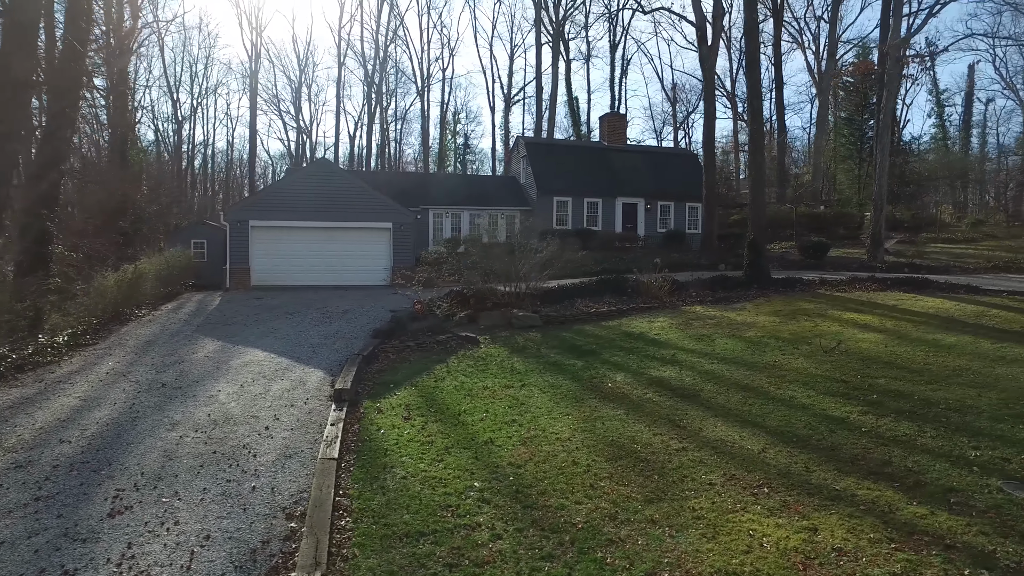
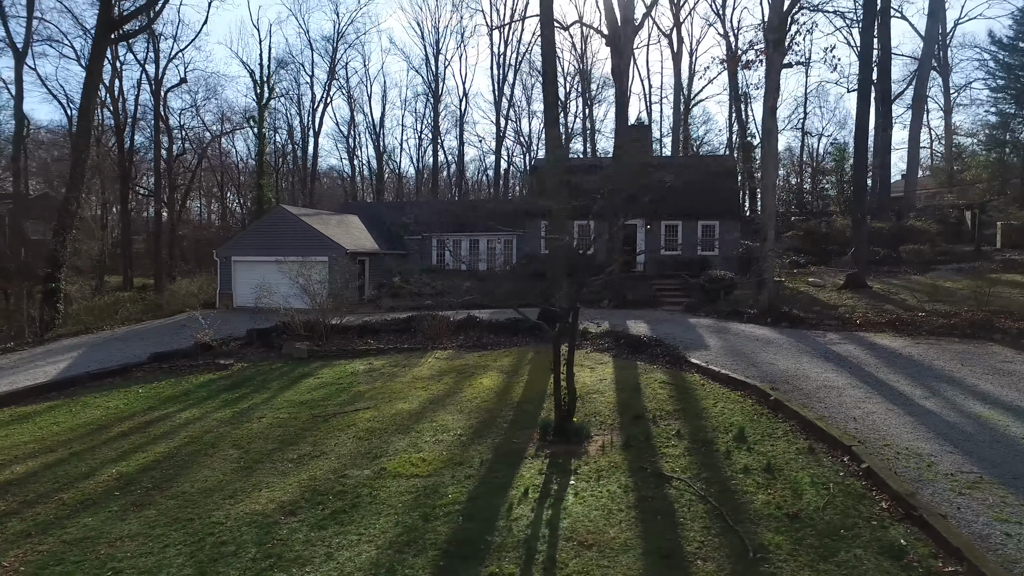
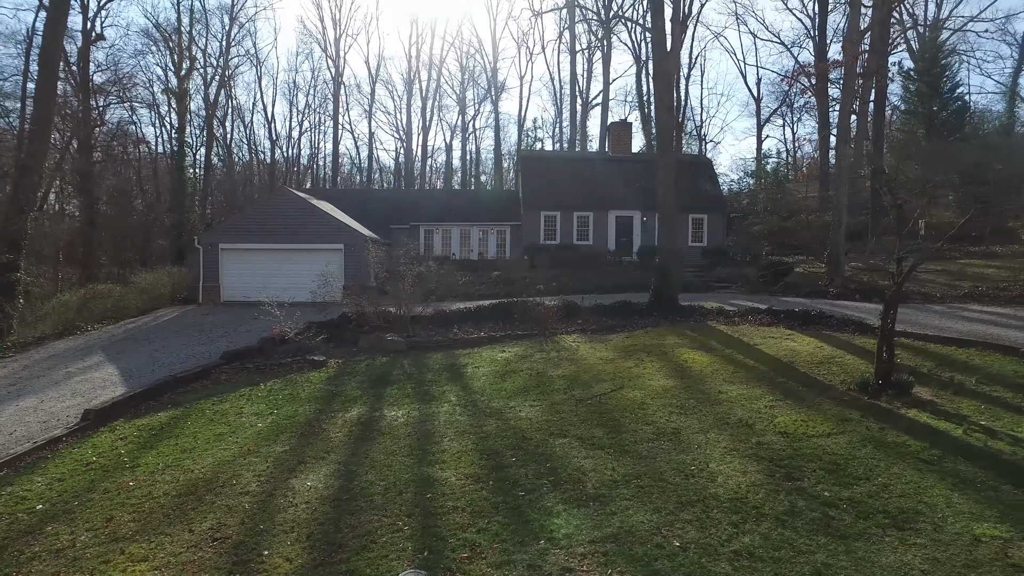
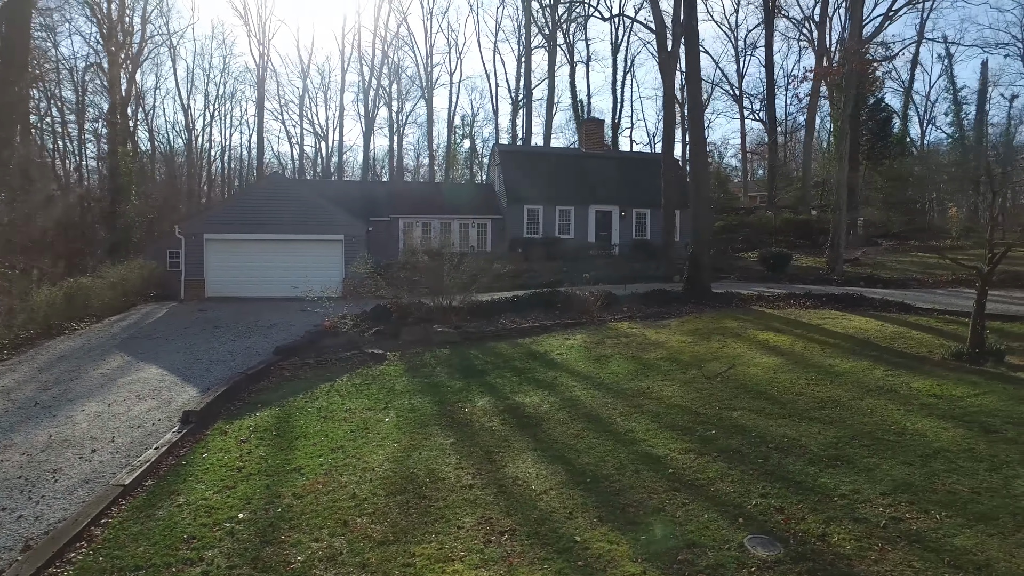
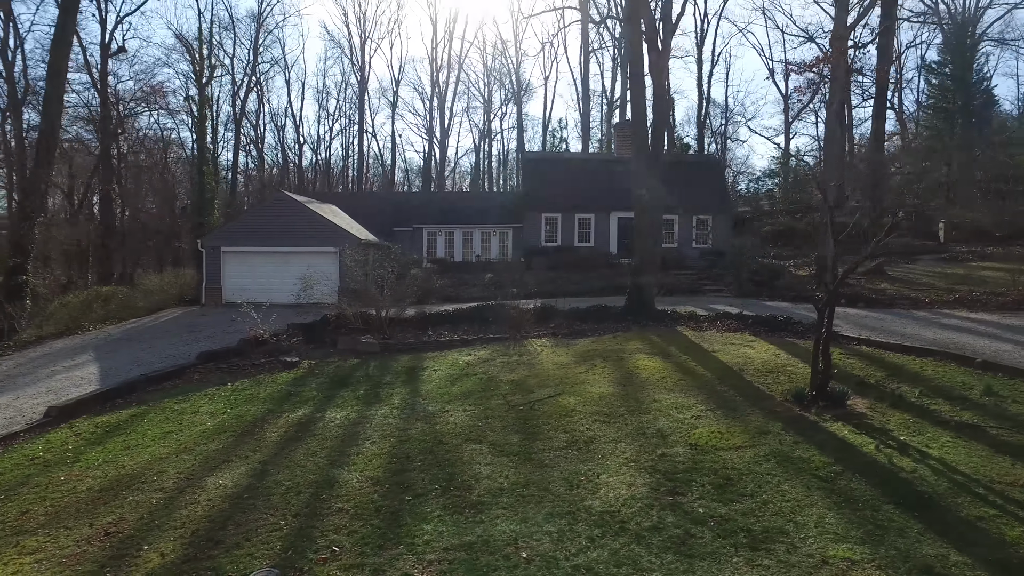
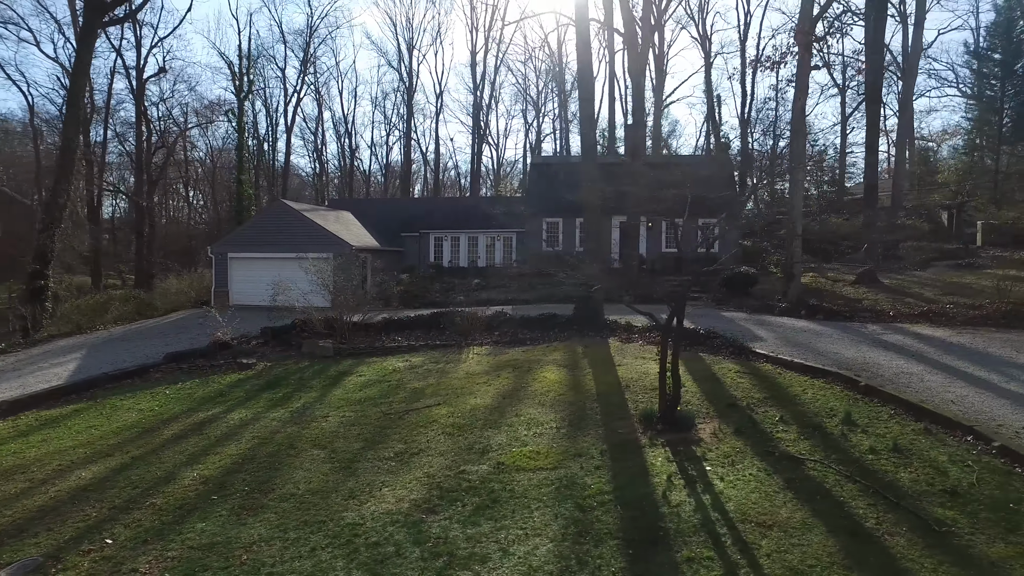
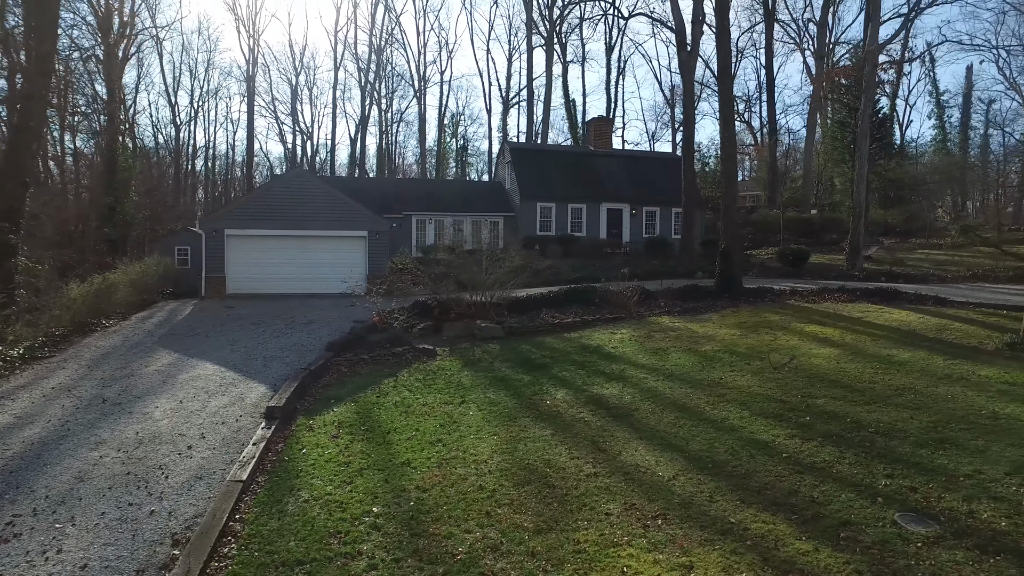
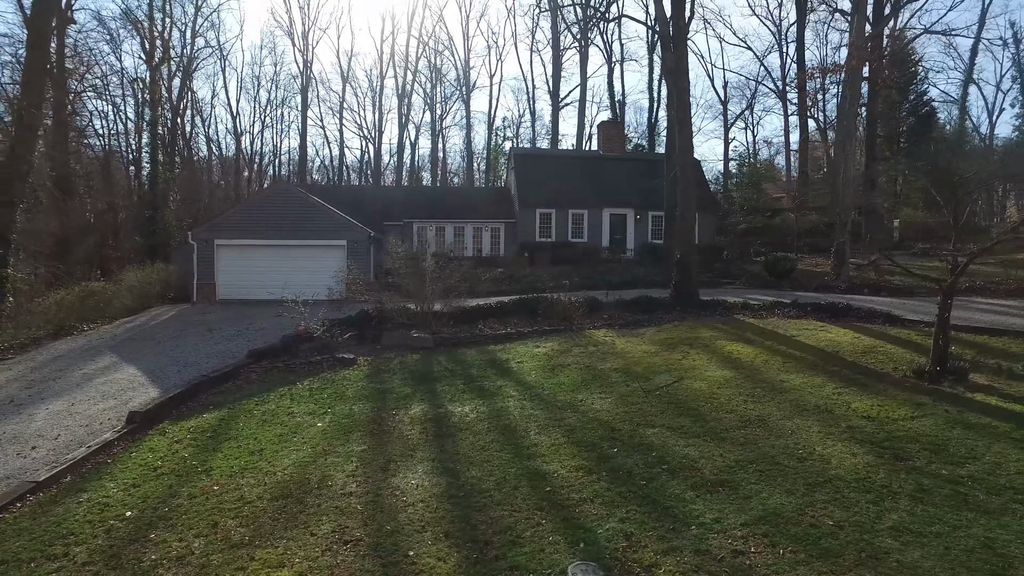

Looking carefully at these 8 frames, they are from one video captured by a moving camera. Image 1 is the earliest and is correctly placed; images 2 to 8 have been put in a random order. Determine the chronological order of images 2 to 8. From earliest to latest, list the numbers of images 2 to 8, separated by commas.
7, 4, 8, 3, 5, 6, 2
